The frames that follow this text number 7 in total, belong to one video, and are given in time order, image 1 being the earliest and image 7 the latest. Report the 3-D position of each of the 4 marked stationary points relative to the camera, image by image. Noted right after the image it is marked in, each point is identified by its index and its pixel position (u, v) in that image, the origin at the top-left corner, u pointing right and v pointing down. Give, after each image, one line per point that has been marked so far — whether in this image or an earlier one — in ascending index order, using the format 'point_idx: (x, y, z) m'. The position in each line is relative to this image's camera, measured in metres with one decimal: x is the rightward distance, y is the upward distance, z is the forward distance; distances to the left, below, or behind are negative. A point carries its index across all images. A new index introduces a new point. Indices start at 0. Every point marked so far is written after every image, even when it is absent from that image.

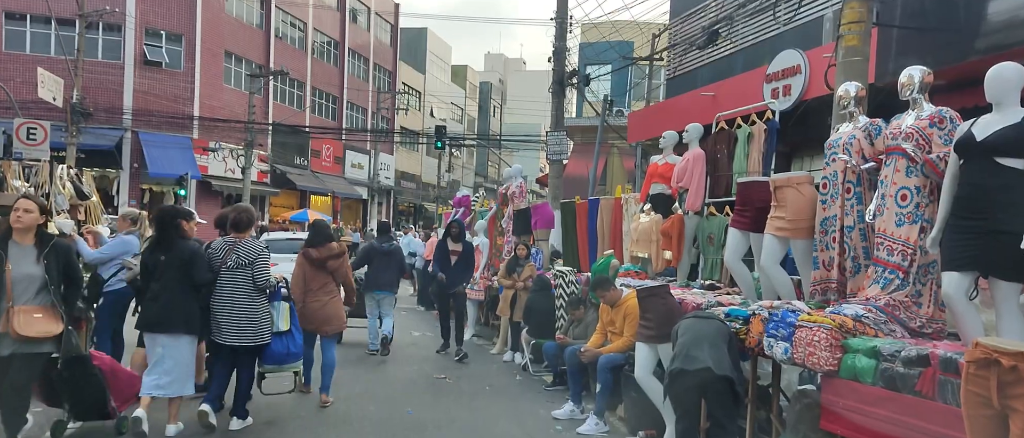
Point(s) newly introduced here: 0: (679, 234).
0: (+1.5, -0.1, +7.5) m
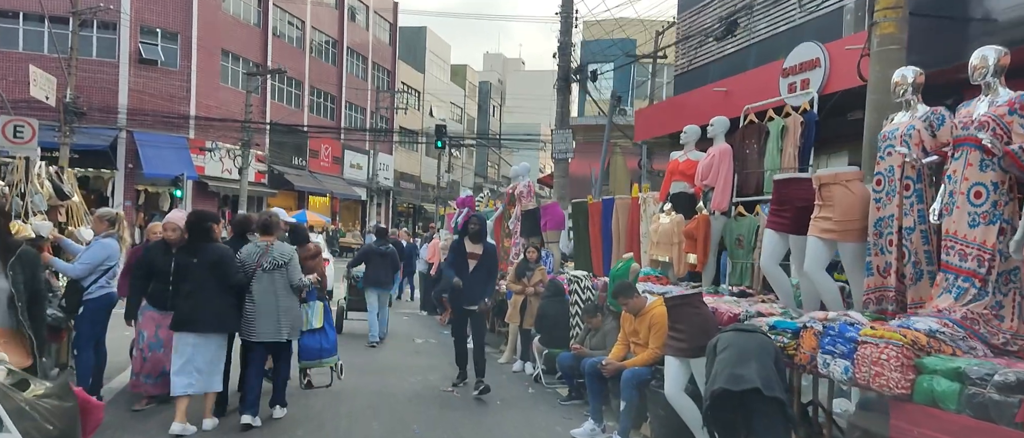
0: (+1.6, -0.1, +7.0) m
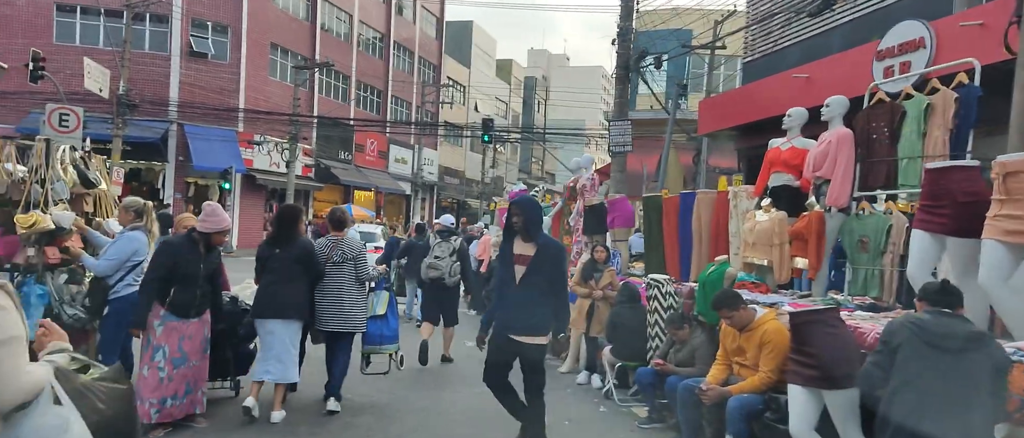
0: (+2.1, -0.1, +5.9) m
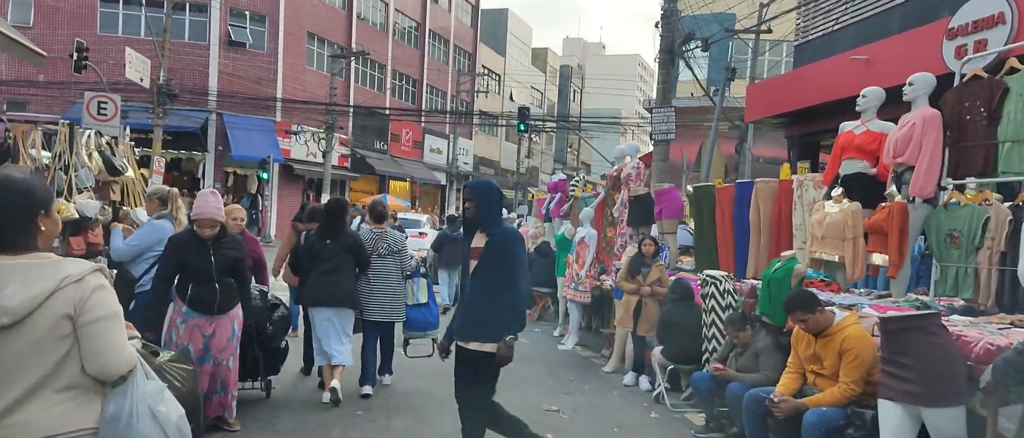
0: (+2.4, -0.1, +5.3) m
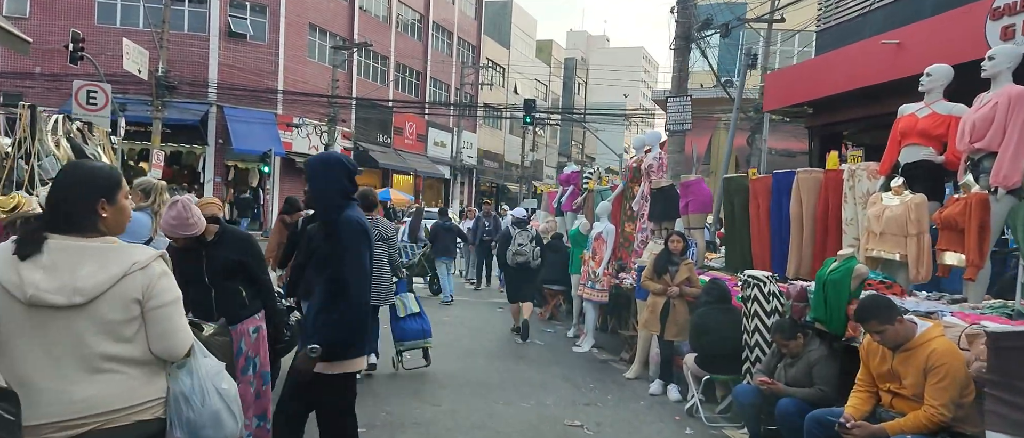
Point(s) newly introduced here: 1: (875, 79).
0: (+2.5, 0.0, +4.6) m
1: (+4.9, +1.9, +11.6) m
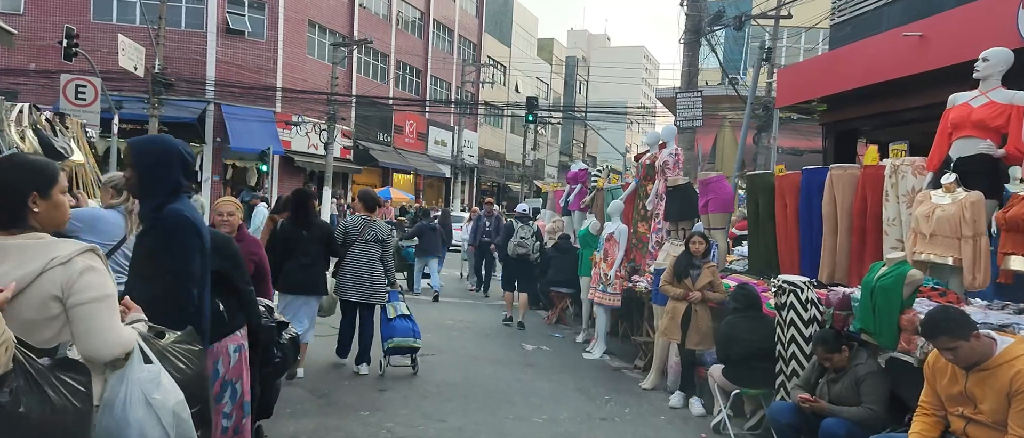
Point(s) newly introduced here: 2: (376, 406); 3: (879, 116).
0: (+2.6, 0.0, +4.1) m
1: (+5.0, +1.9, +11.1) m
2: (-1.0, -1.4, +6.4) m
3: (+5.2, +1.5, +12.2) m
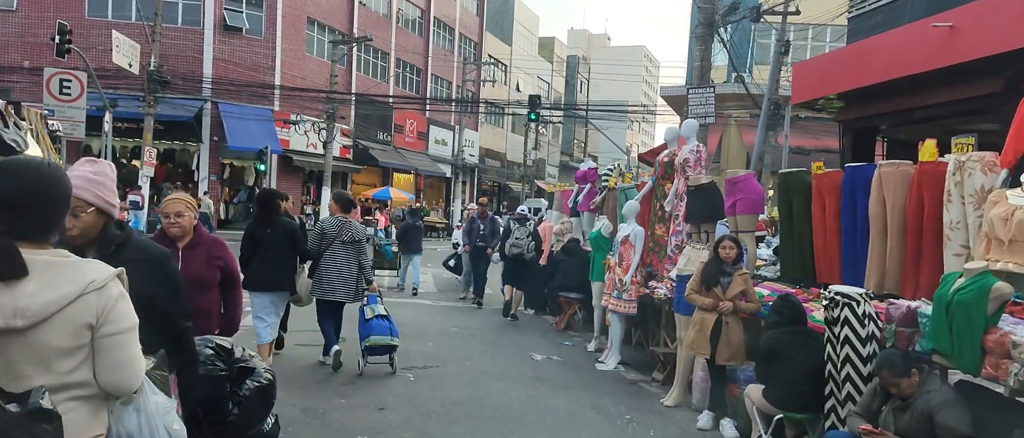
0: (+2.7, -0.1, +3.5) m
1: (+5.1, +1.9, +10.5) m
2: (-0.9, -1.4, +5.8) m
3: (+5.3, +1.4, +11.6) m
